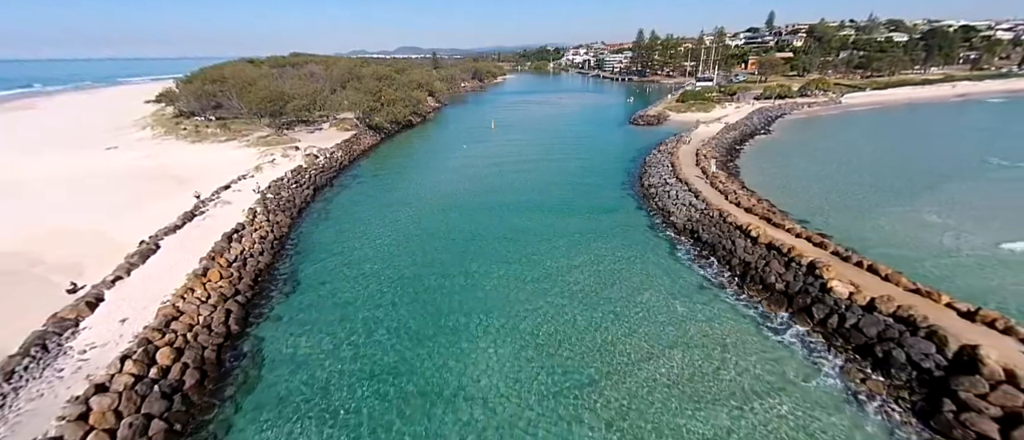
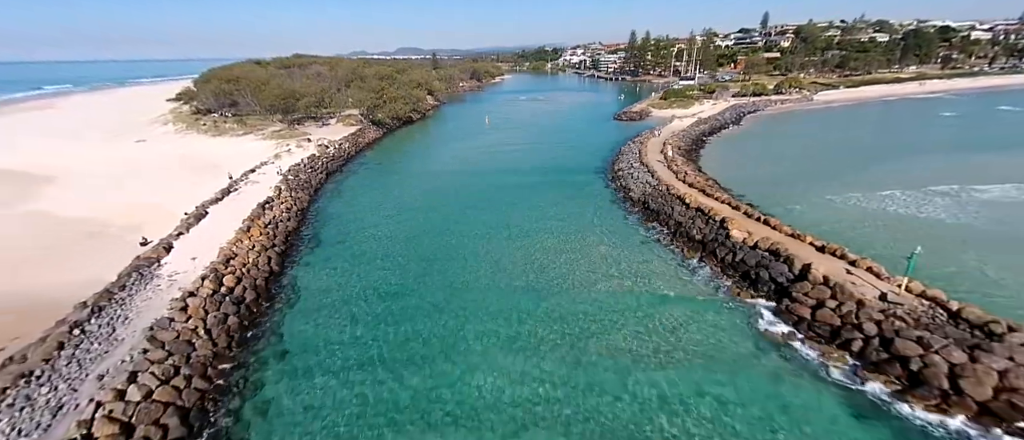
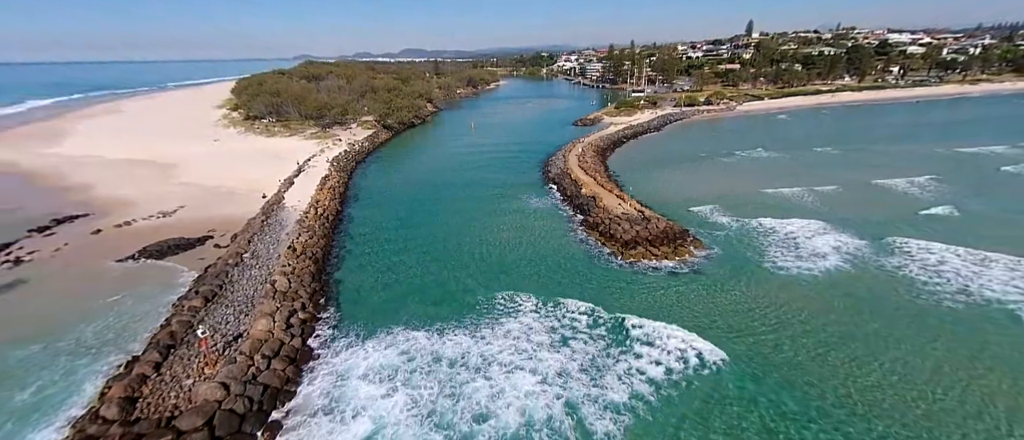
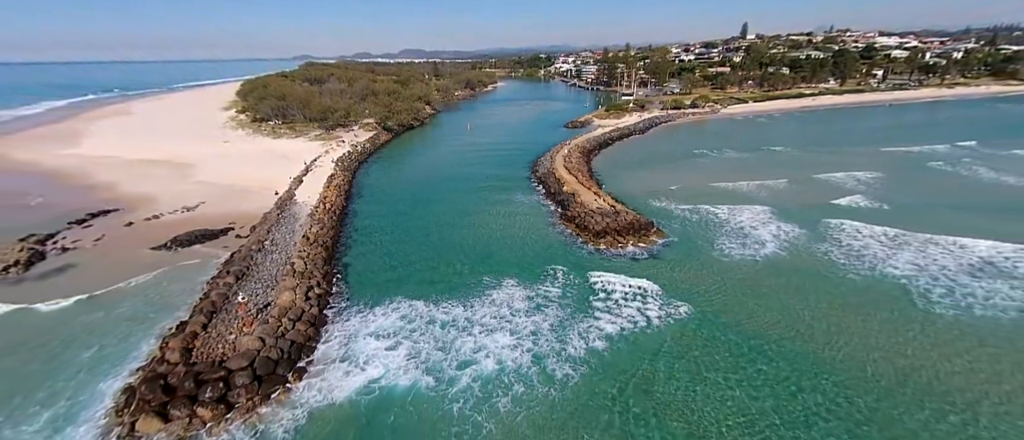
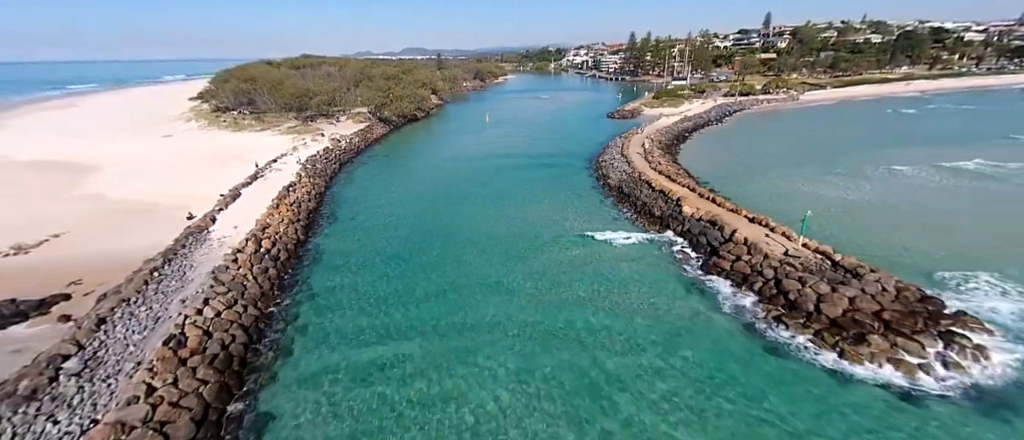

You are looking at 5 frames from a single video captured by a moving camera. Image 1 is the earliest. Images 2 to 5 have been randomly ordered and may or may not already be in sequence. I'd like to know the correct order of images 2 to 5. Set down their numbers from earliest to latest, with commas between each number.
2, 5, 3, 4
